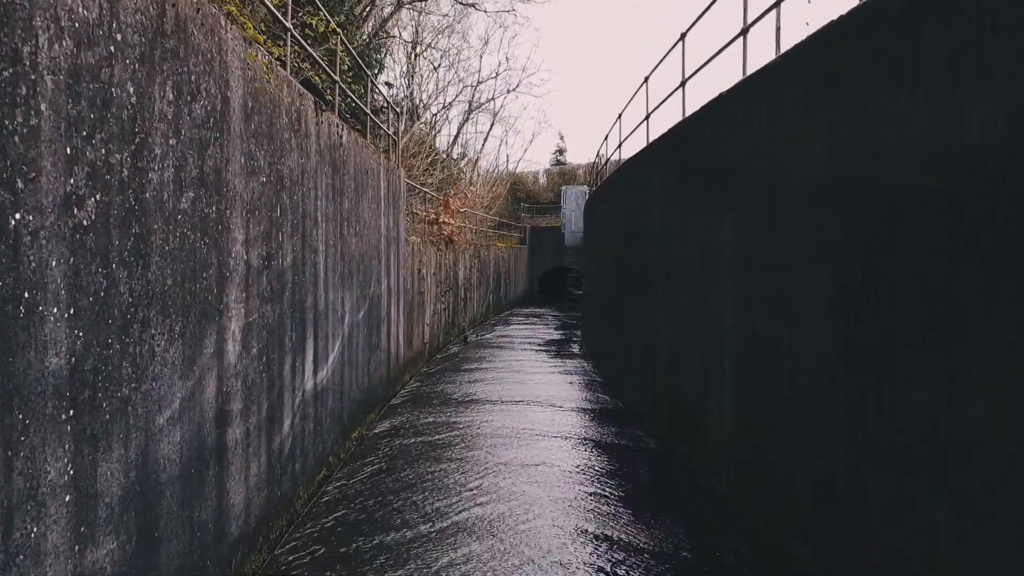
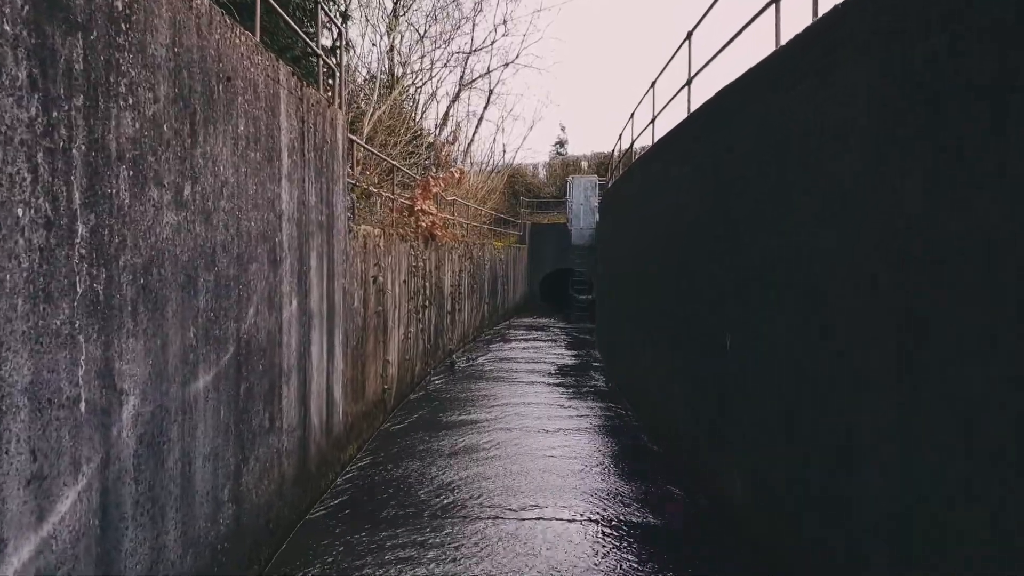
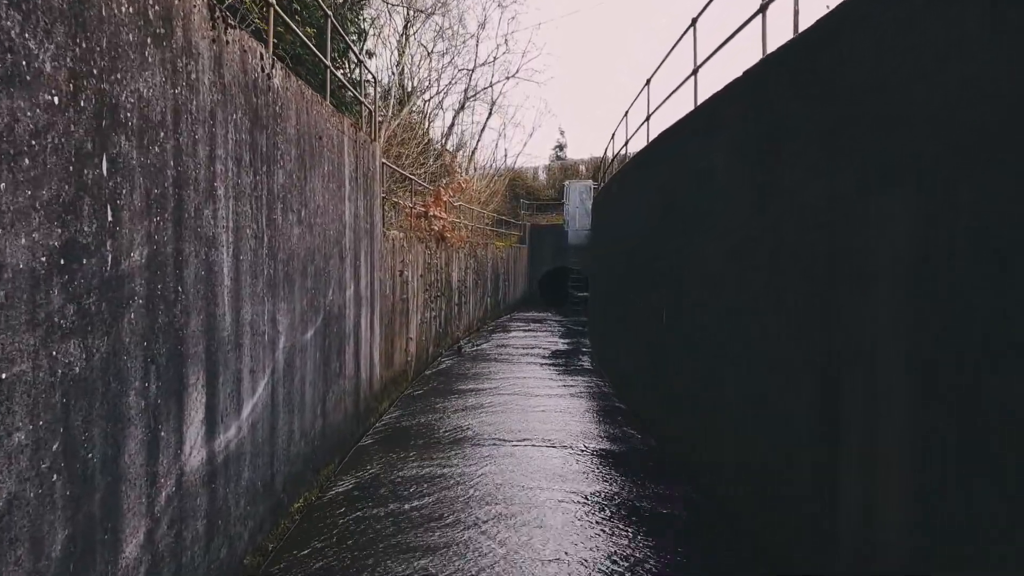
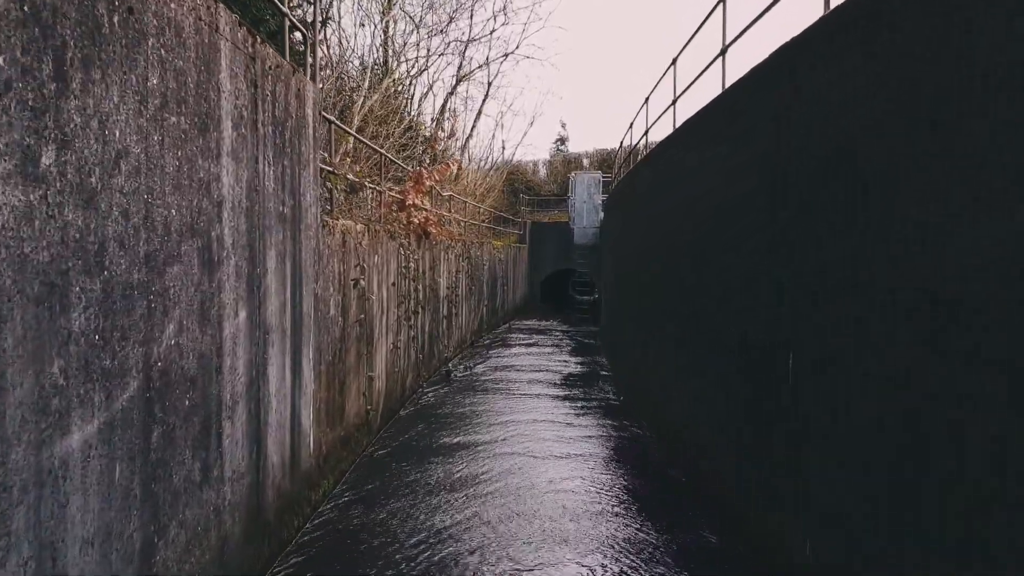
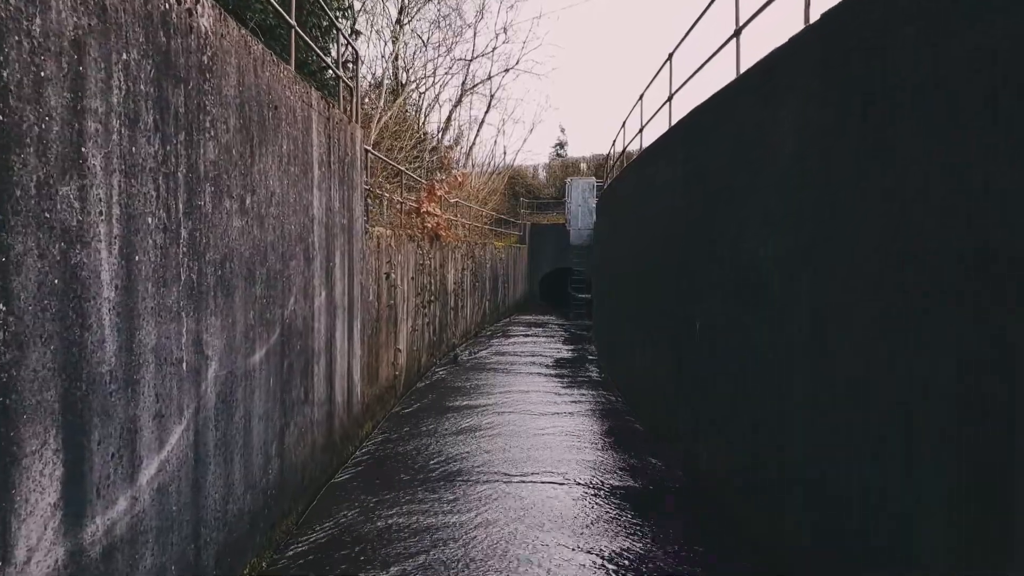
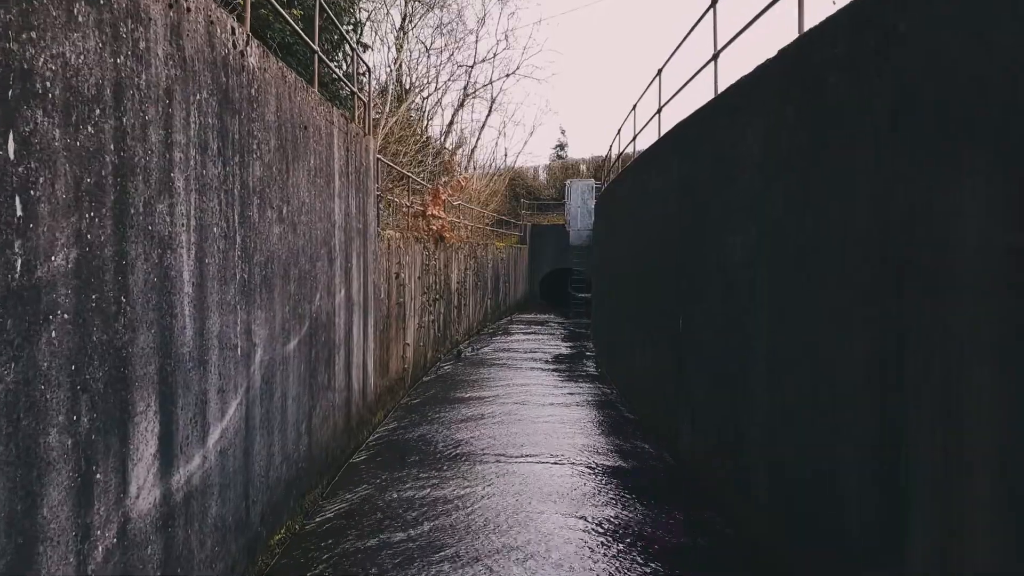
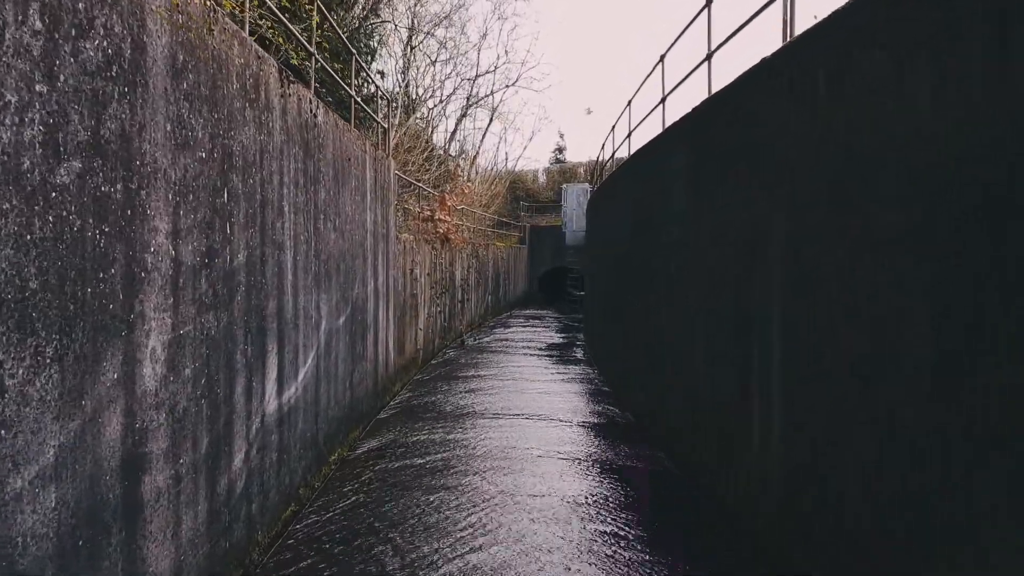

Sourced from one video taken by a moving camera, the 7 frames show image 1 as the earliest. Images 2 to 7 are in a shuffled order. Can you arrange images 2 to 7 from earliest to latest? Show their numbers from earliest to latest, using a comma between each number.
7, 3, 6, 5, 2, 4
